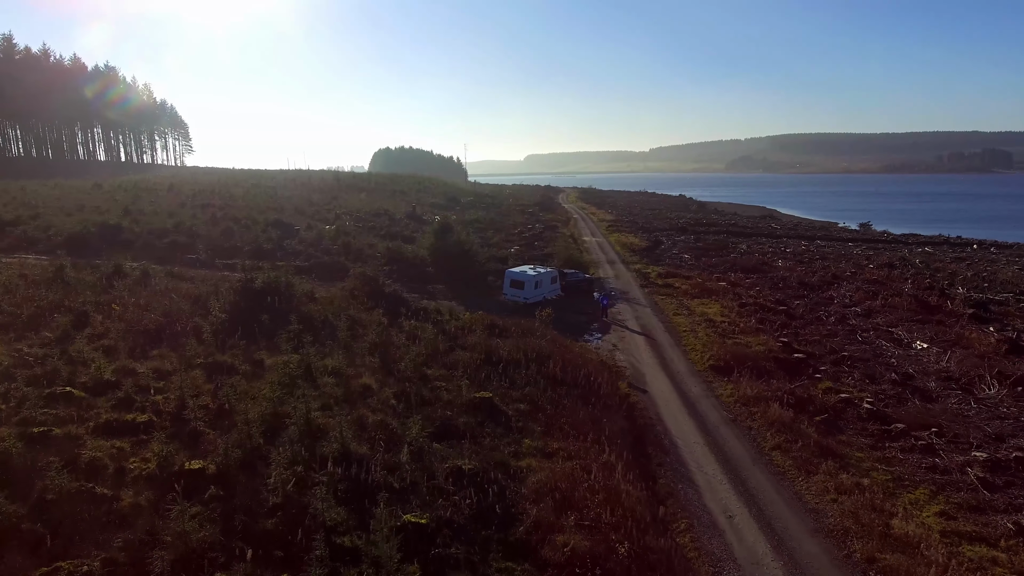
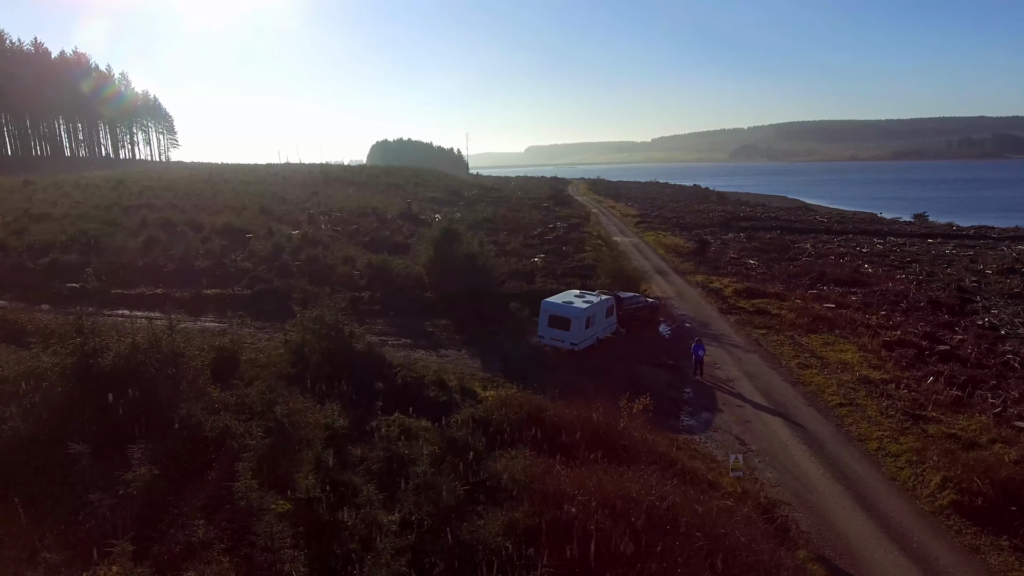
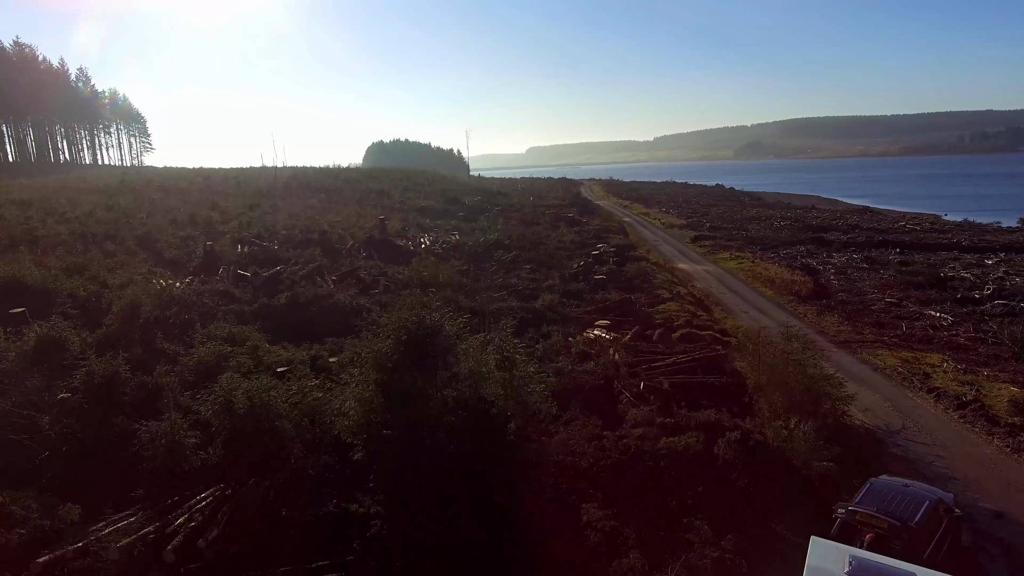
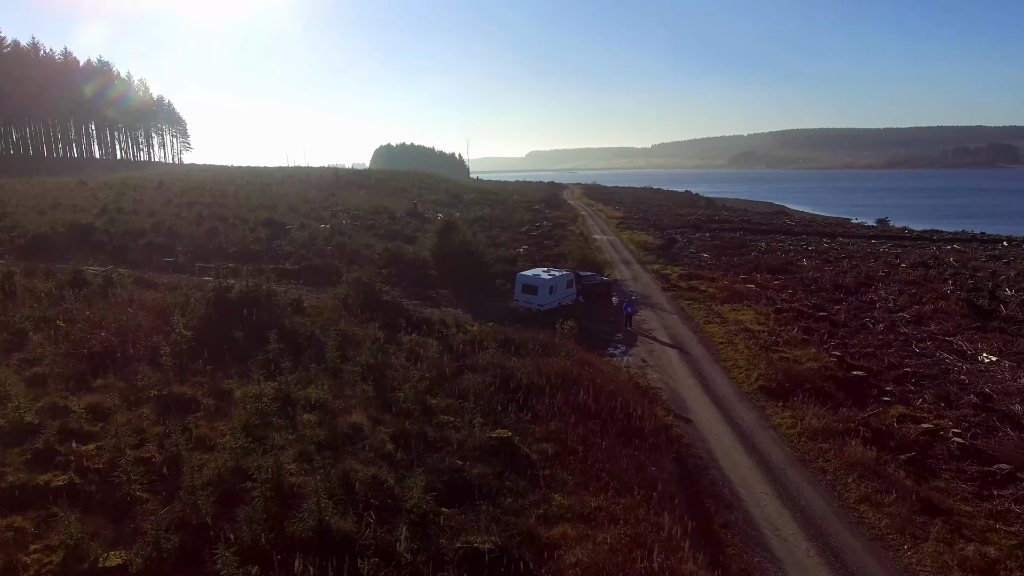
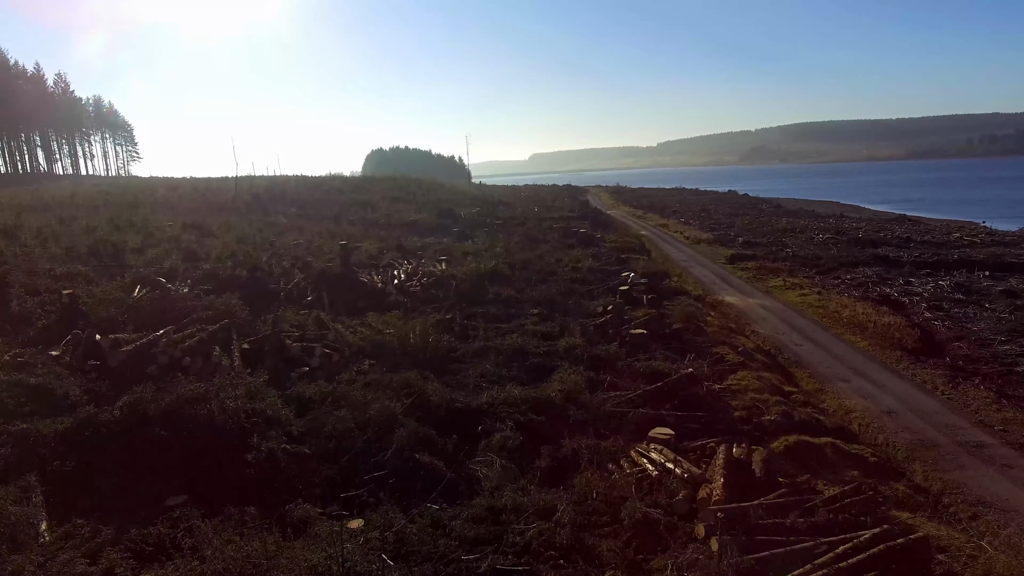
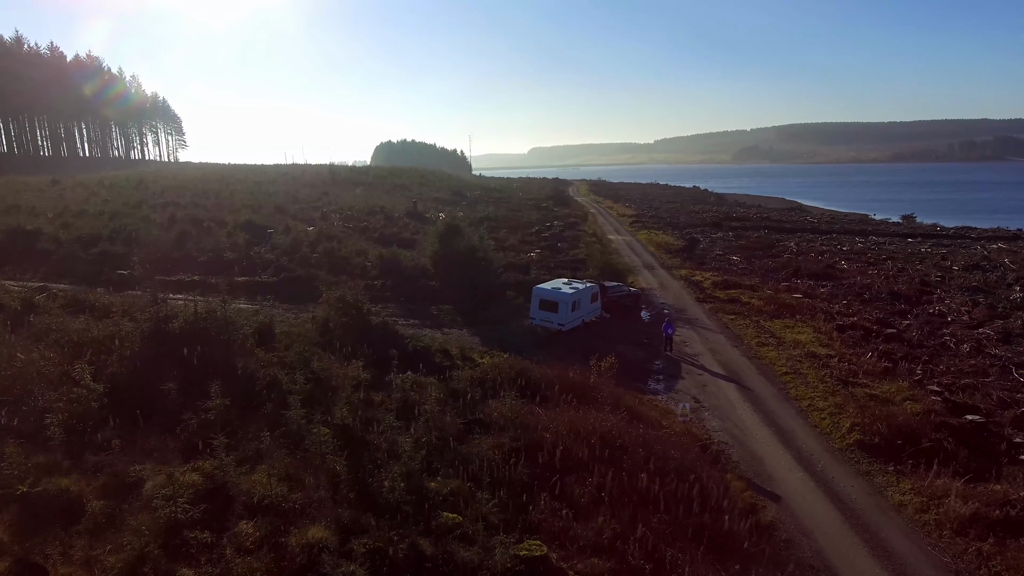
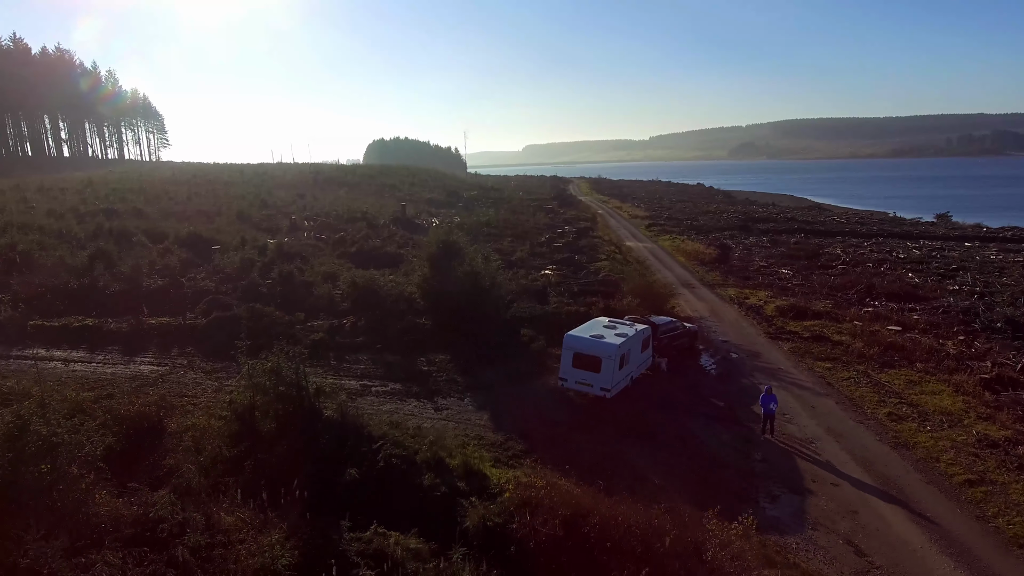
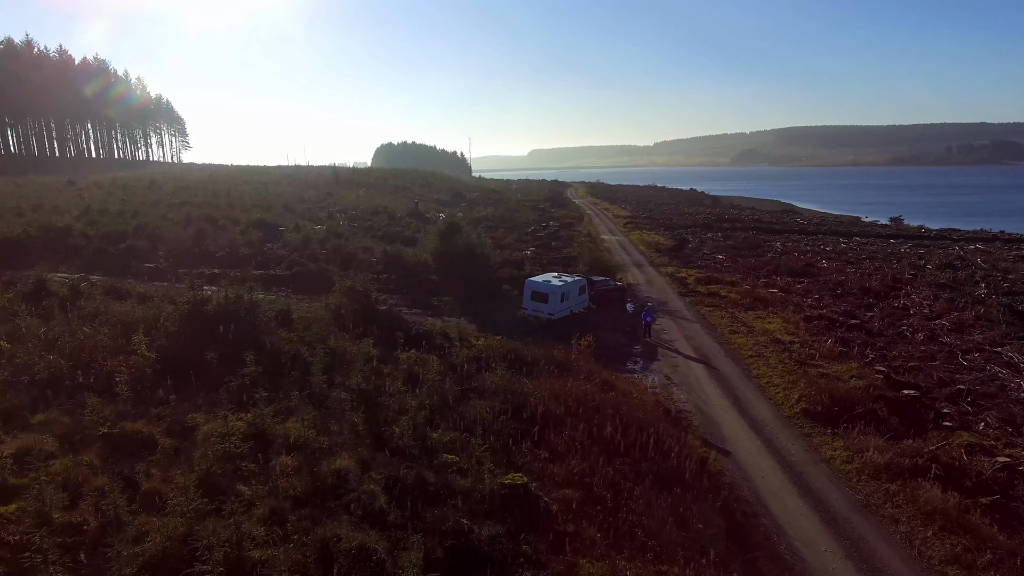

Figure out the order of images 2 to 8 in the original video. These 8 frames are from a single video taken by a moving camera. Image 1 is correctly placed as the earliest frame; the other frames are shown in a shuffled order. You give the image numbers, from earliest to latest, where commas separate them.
4, 8, 6, 2, 7, 3, 5
